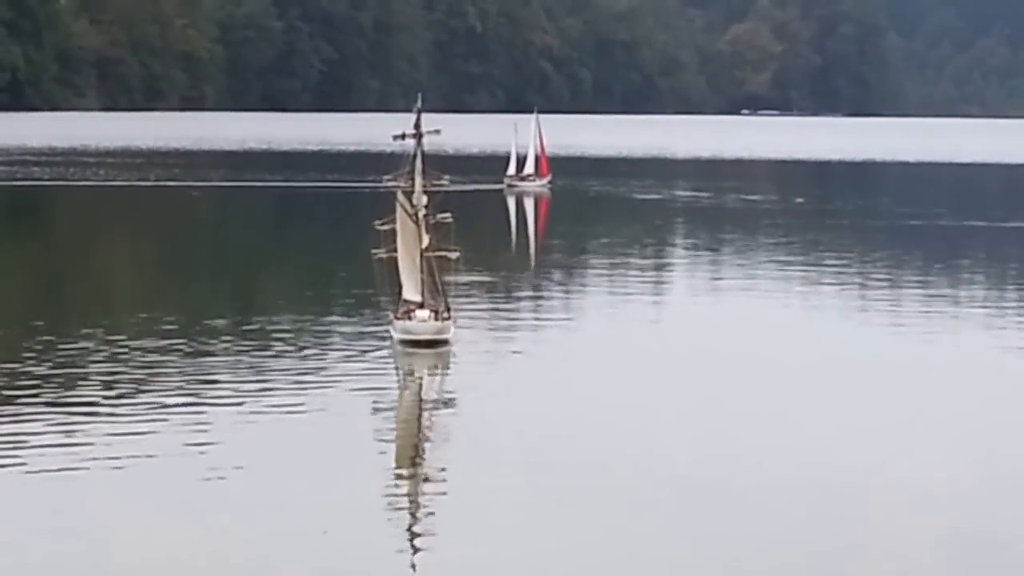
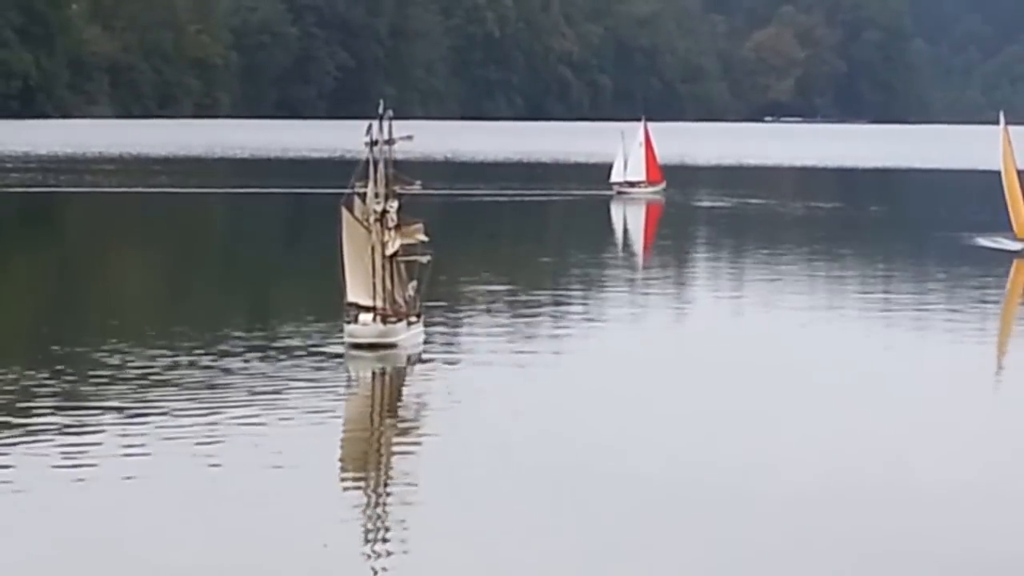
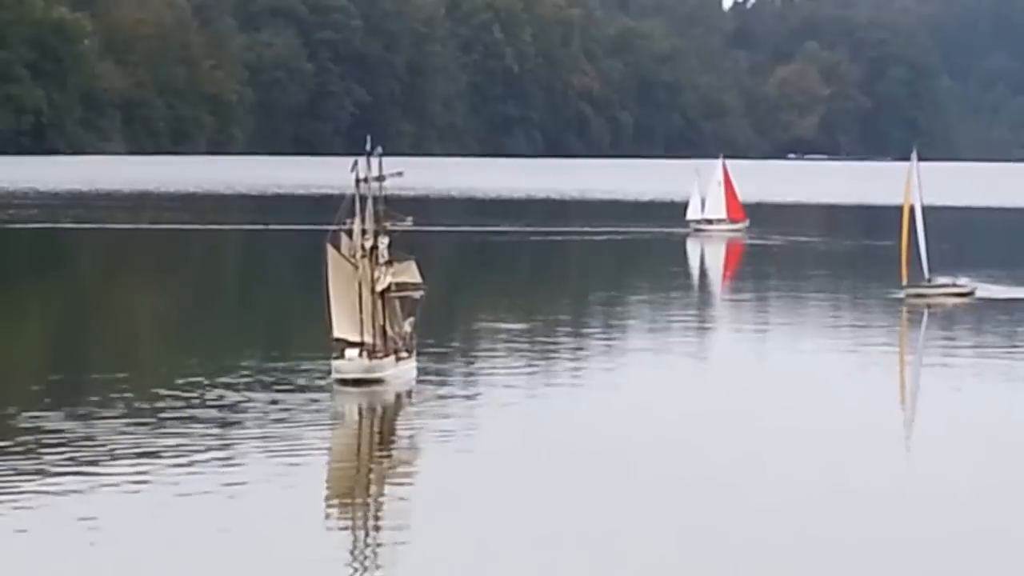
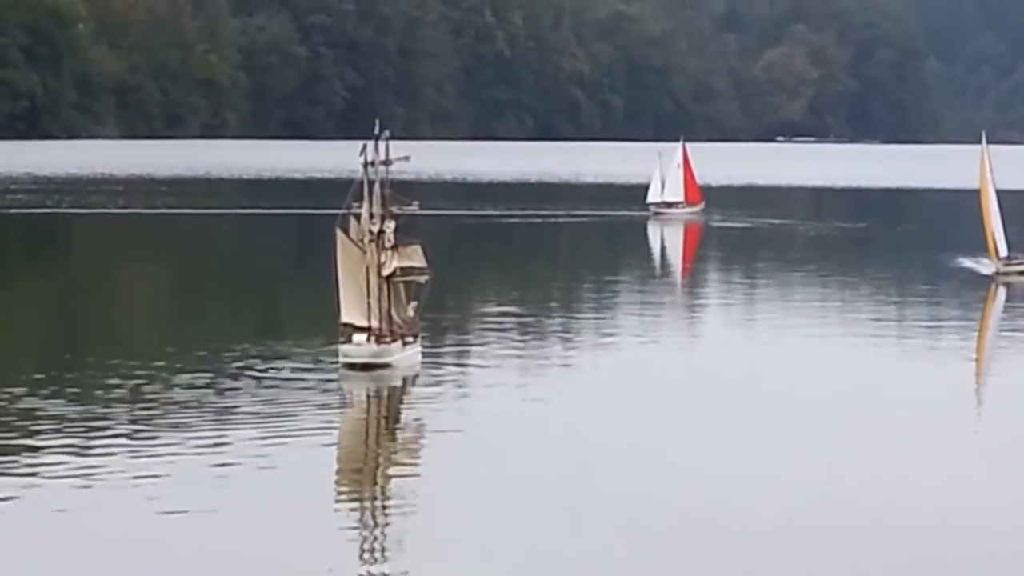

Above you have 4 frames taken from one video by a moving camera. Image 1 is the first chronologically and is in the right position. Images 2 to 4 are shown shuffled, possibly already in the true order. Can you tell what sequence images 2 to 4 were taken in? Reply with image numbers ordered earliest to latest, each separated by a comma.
2, 4, 3
